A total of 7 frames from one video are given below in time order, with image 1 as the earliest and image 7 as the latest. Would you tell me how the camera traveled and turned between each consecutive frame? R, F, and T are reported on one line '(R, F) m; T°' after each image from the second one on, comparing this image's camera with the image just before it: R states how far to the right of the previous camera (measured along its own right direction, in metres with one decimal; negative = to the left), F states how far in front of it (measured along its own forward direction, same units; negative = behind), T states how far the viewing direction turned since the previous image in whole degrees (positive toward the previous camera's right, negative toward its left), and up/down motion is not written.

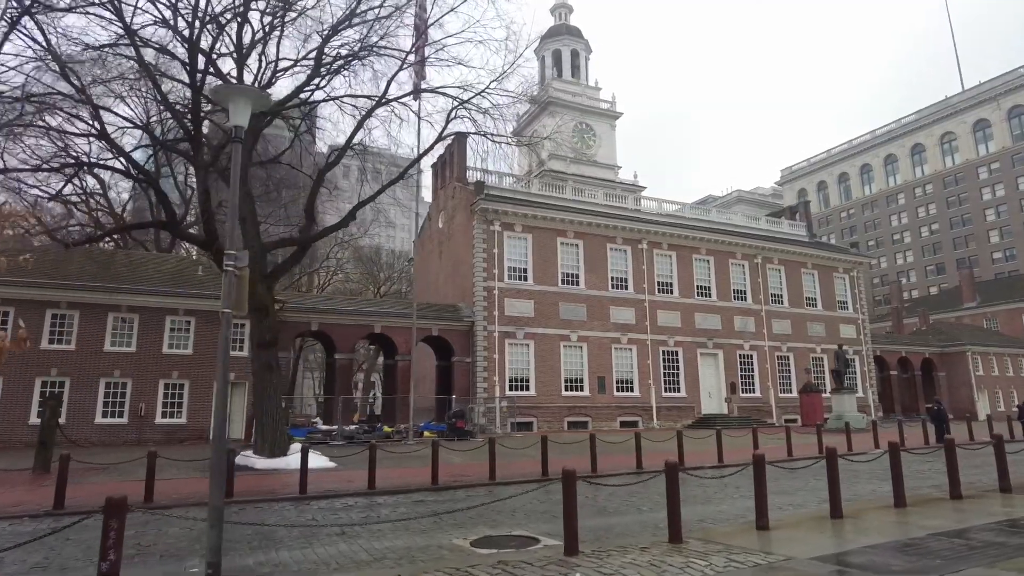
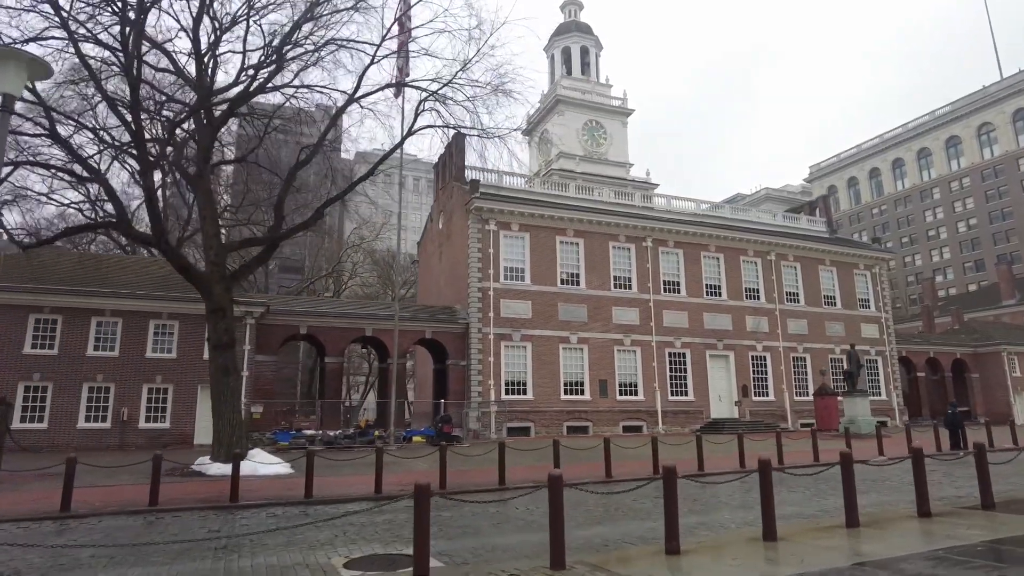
(+1.5, +0.8) m; -3°
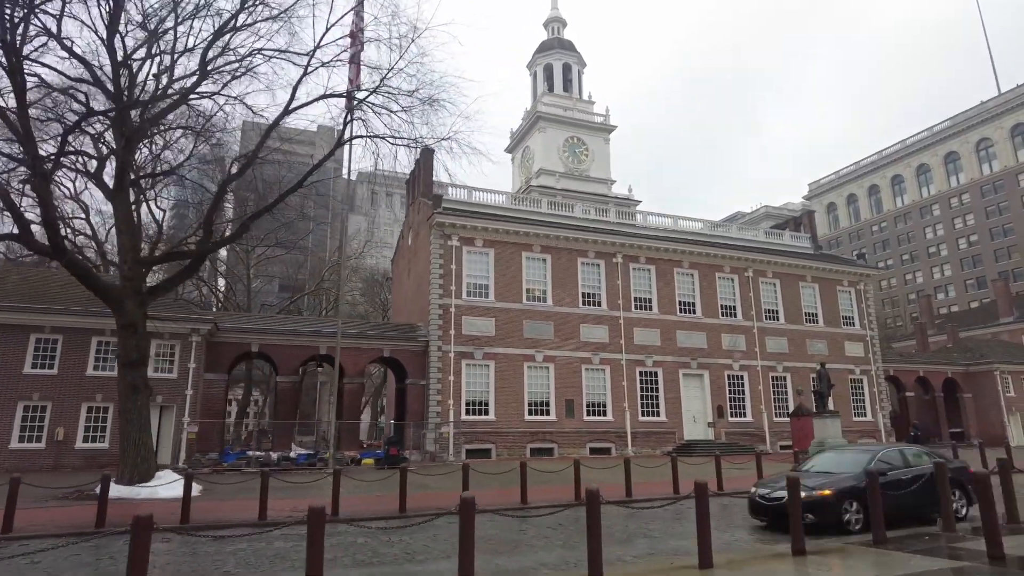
(+2.0, +0.7) m; -1°
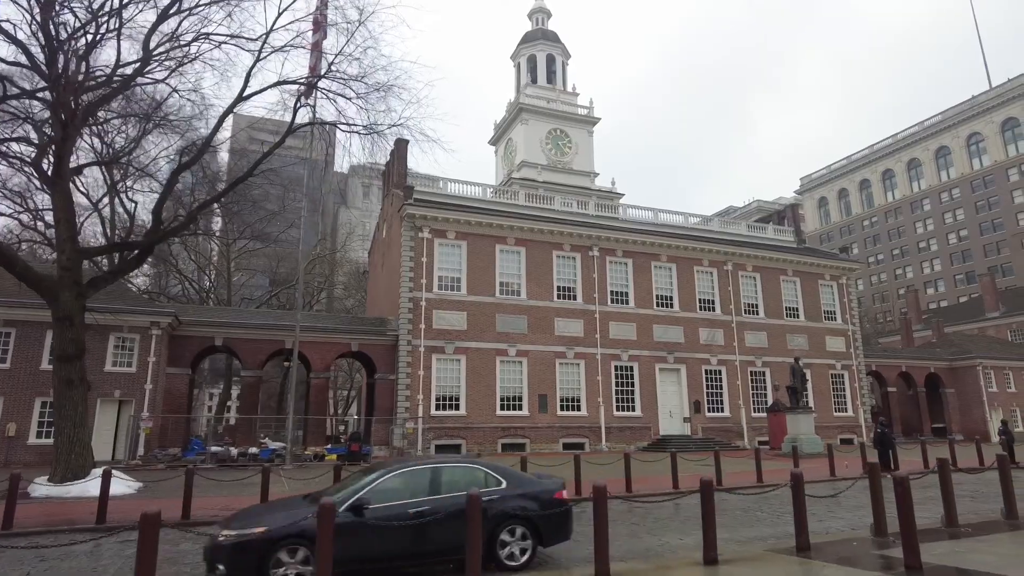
(+1.0, +0.4) m; 0°
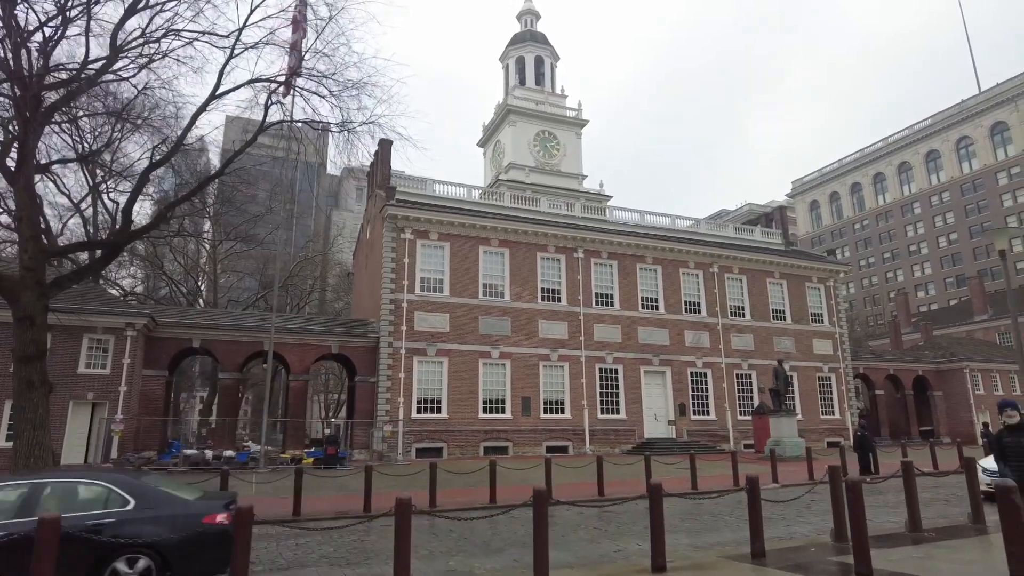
(+0.5, +0.2) m; 0°
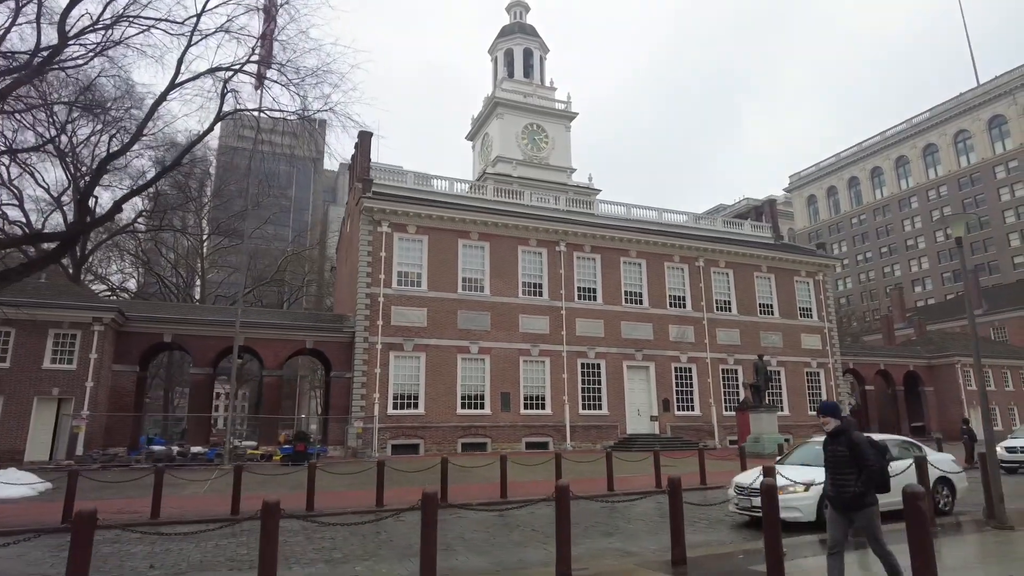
(+0.9, +0.4) m; 0°
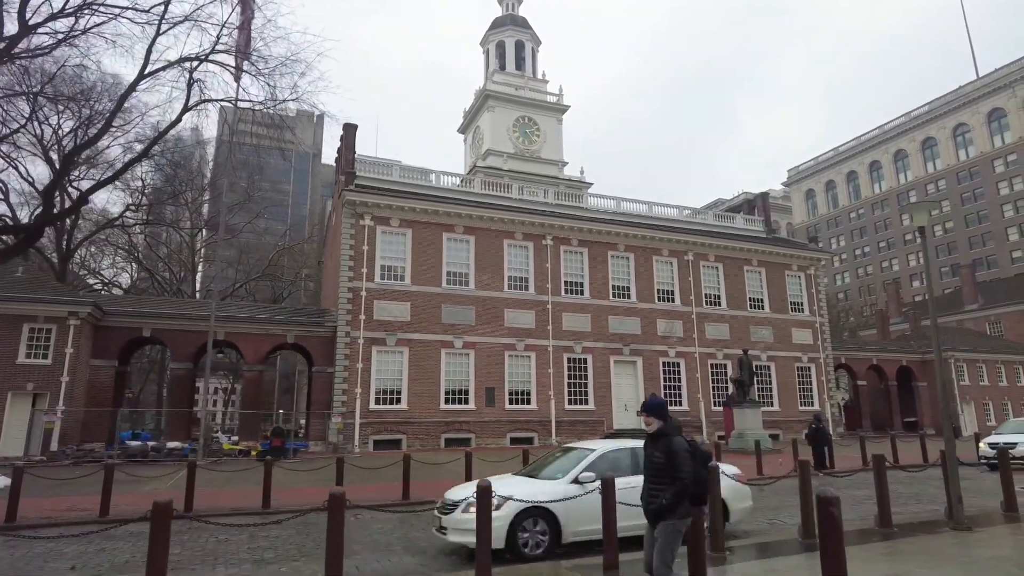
(+0.7, +0.3) m; 0°
